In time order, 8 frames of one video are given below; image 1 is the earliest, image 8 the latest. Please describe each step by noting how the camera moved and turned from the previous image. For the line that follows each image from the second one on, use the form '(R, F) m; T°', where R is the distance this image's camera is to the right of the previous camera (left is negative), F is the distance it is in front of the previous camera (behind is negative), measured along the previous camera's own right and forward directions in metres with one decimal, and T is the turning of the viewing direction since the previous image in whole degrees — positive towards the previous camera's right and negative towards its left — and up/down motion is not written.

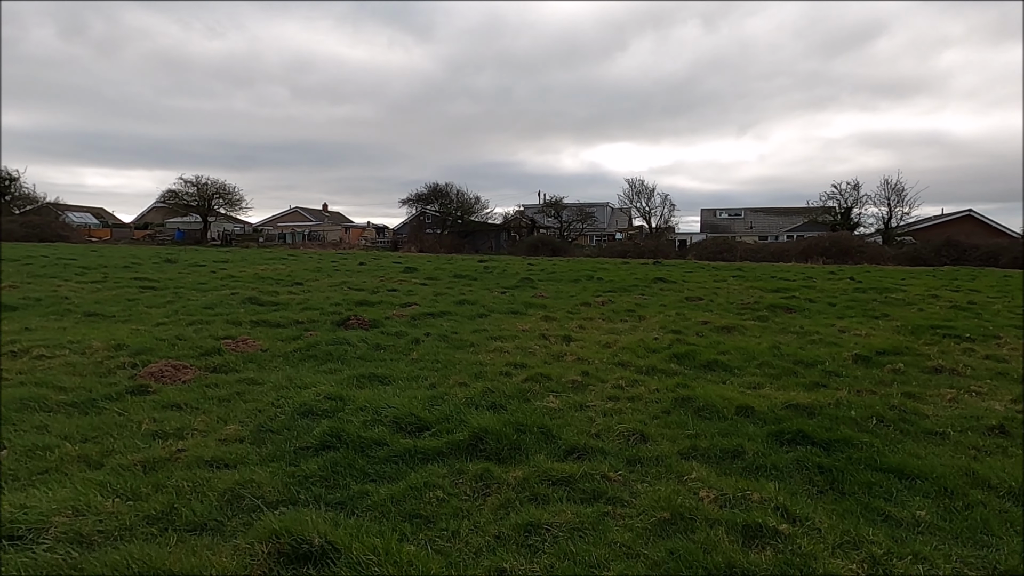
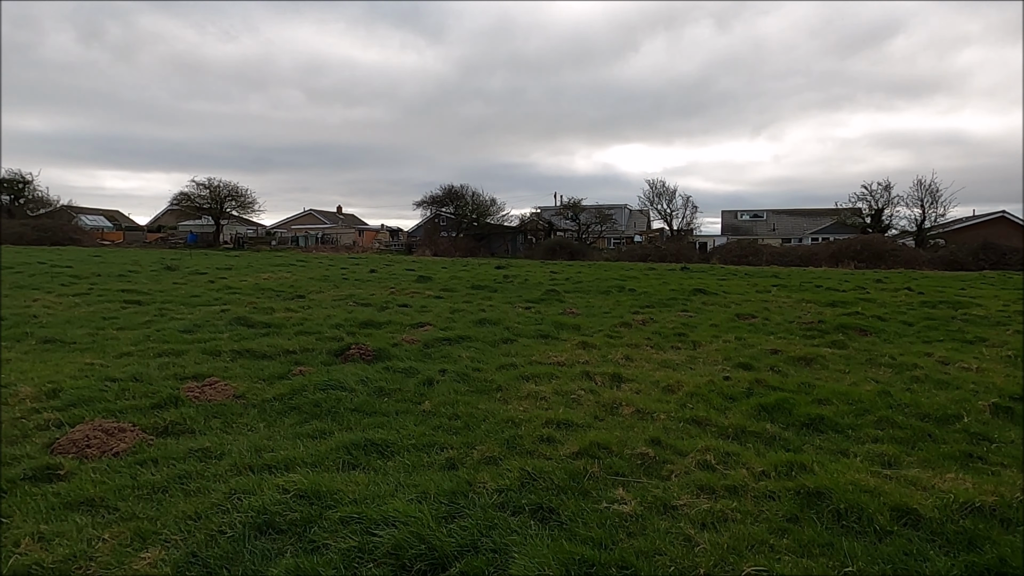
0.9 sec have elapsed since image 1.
(-0.2, +1.6) m; -1°
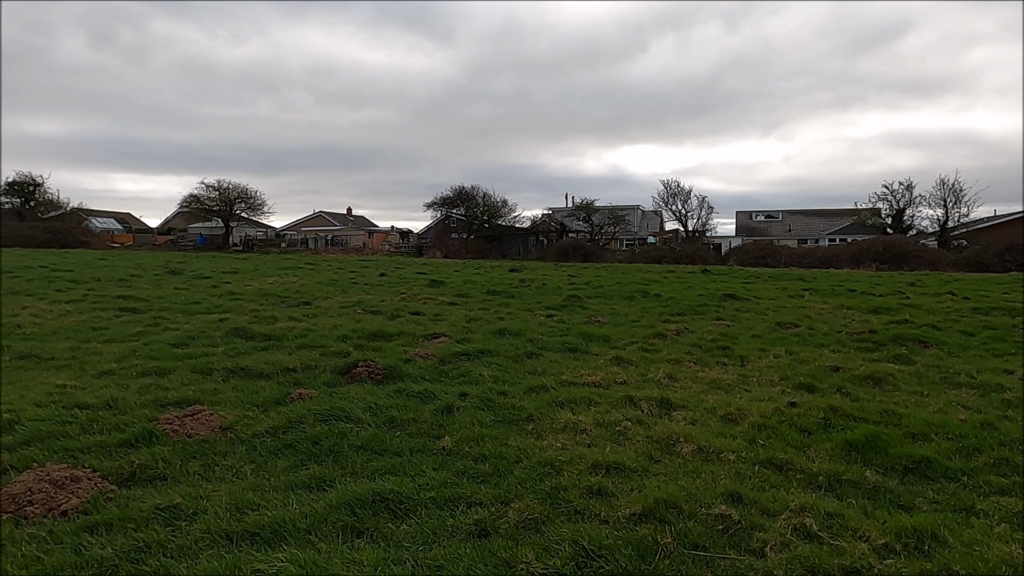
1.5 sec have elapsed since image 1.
(-0.2, +0.9) m; -1°
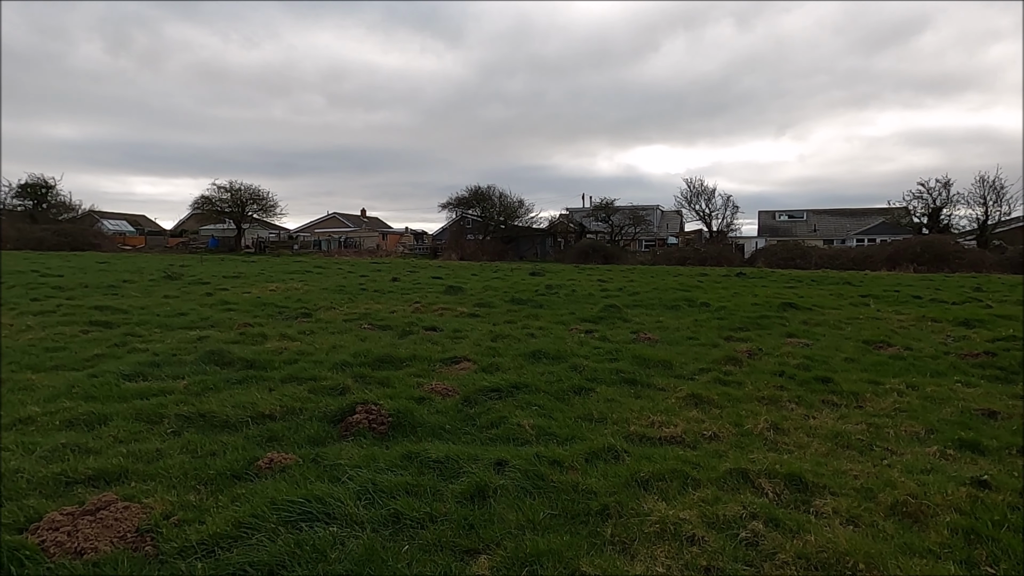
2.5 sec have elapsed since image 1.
(-0.3, +1.7) m; -1°
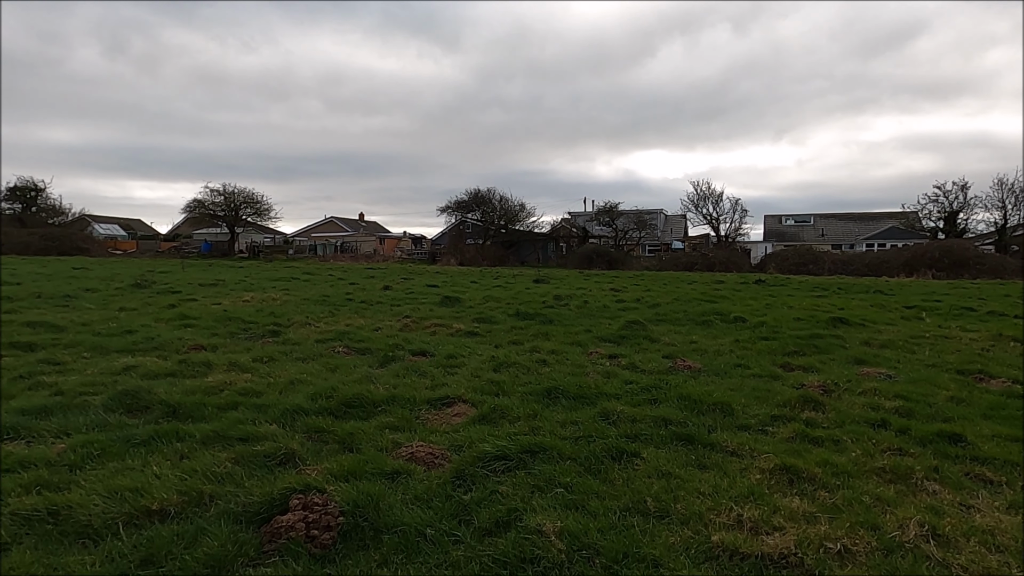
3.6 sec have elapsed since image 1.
(-0.1, +1.8) m; 0°
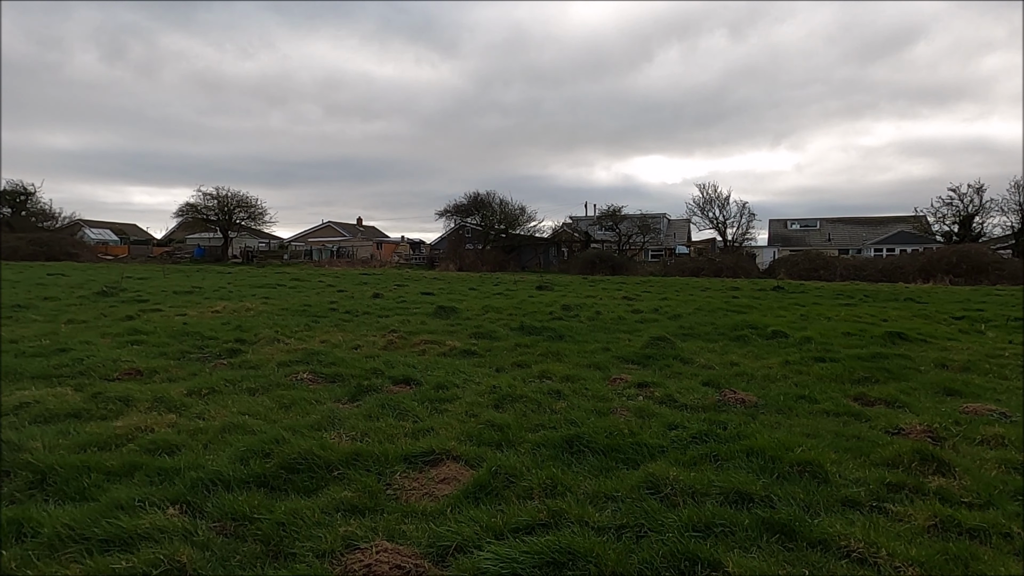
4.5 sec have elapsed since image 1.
(-0.1, +1.6) m; 0°
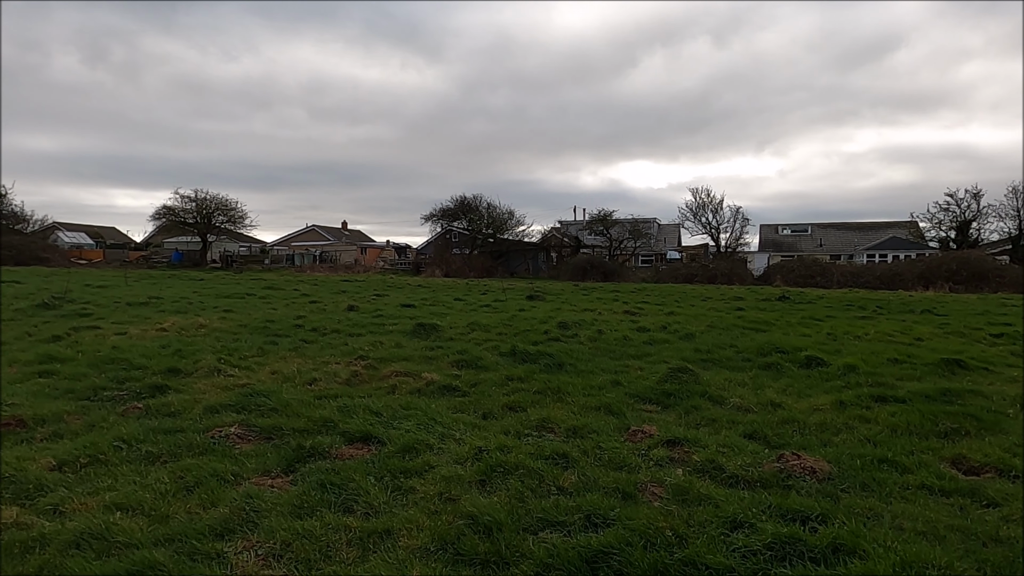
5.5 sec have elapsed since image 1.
(0.0, +1.5) m; +1°
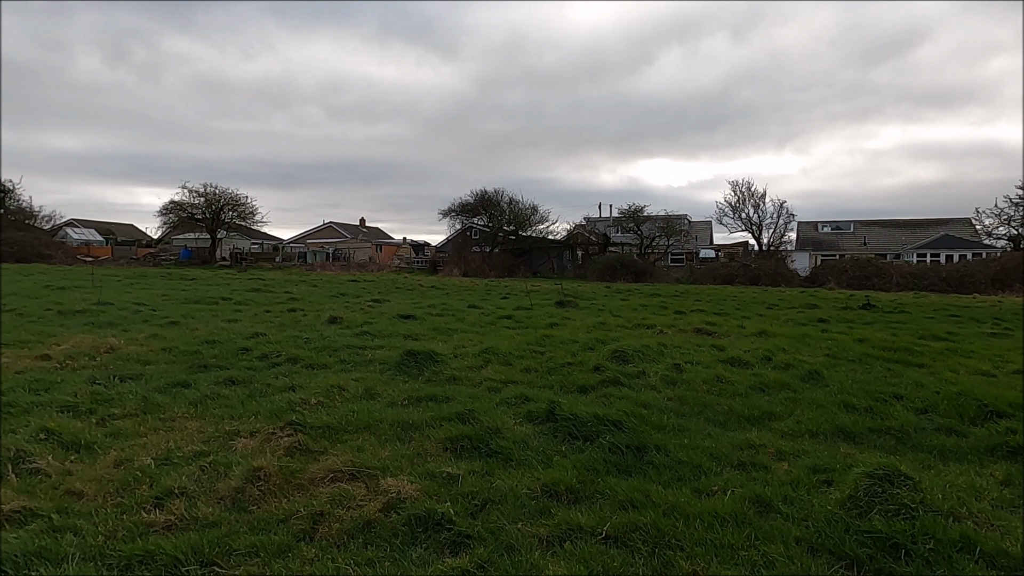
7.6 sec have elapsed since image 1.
(-0.1, +3.5) m; -2°
